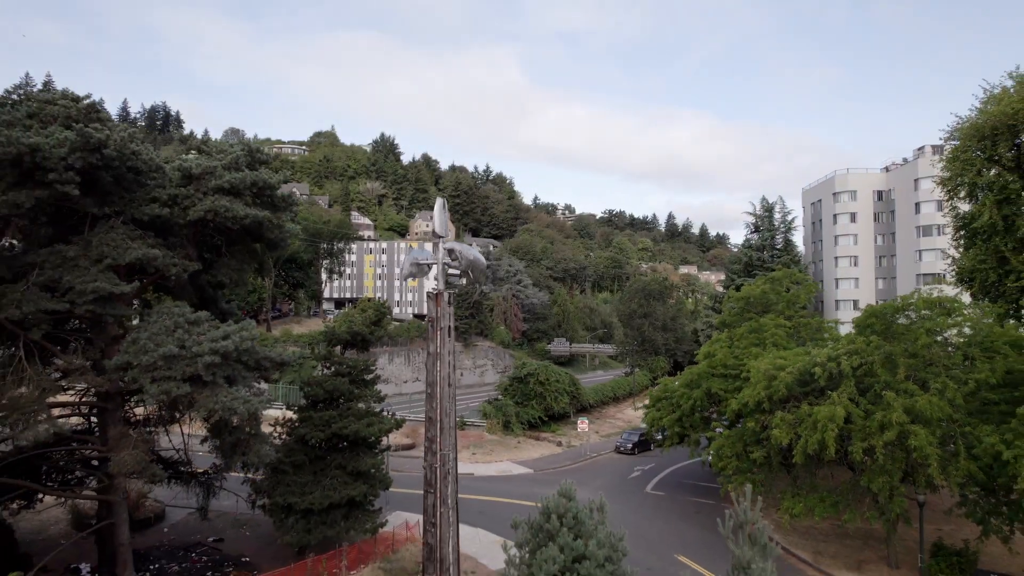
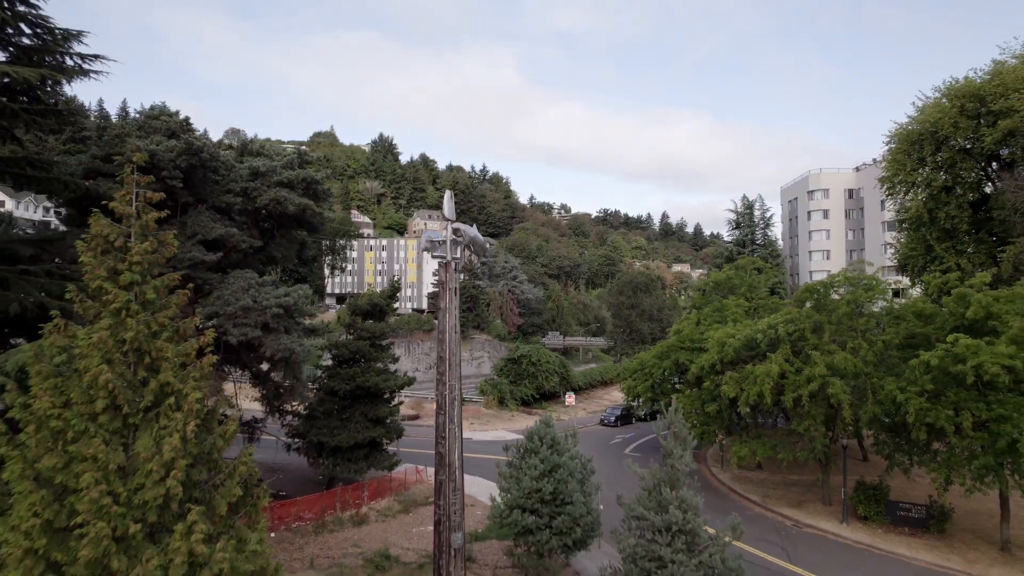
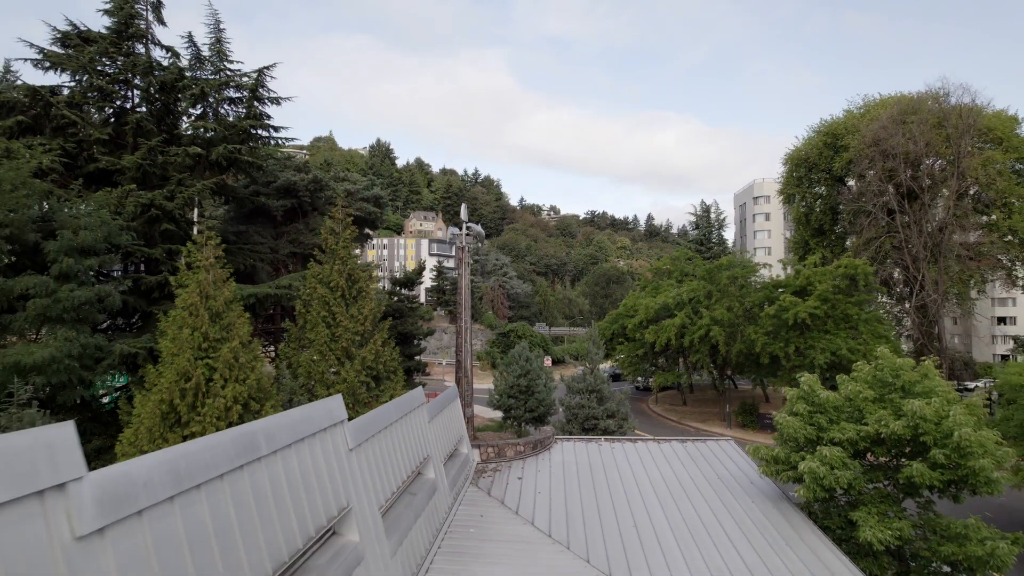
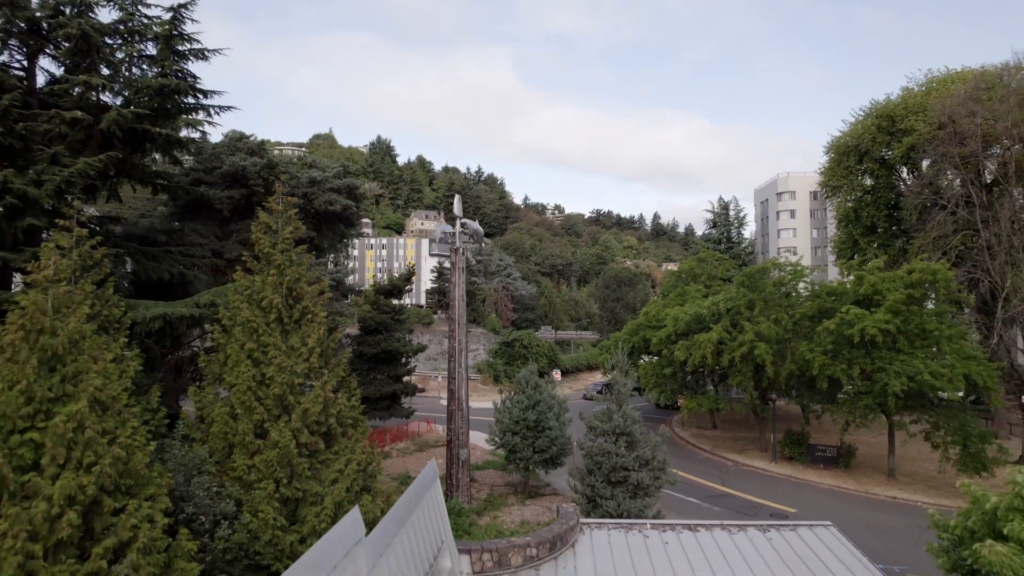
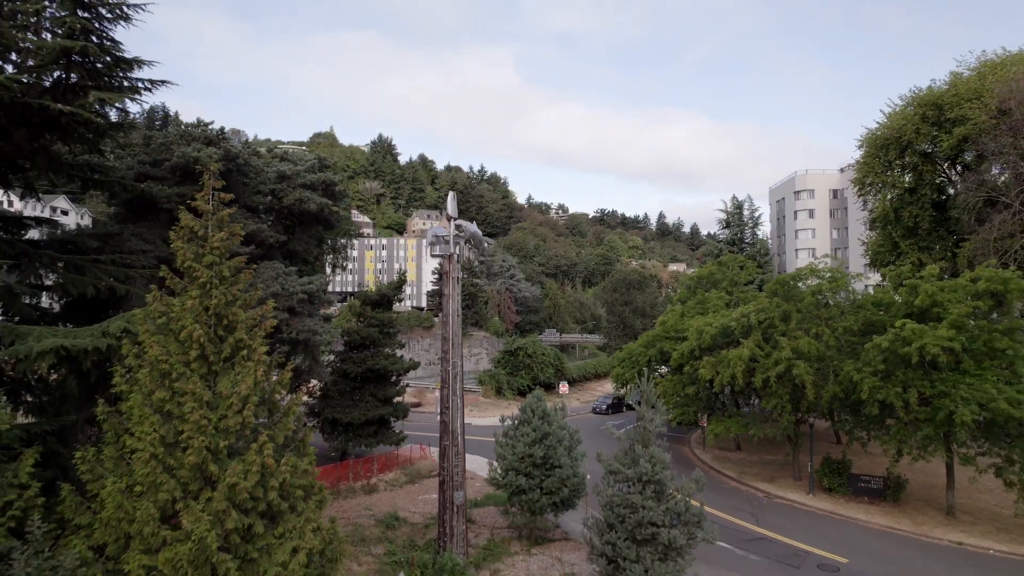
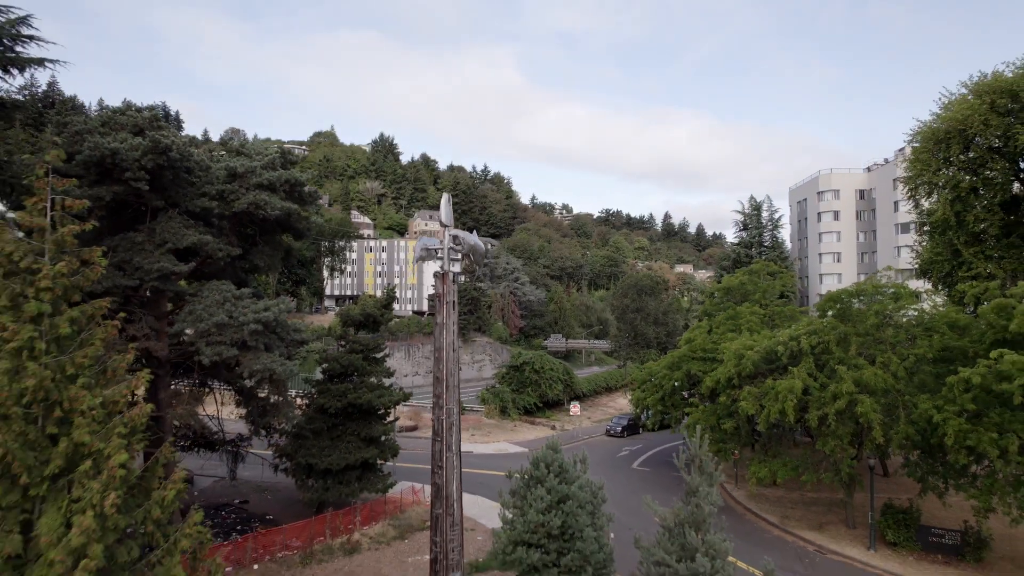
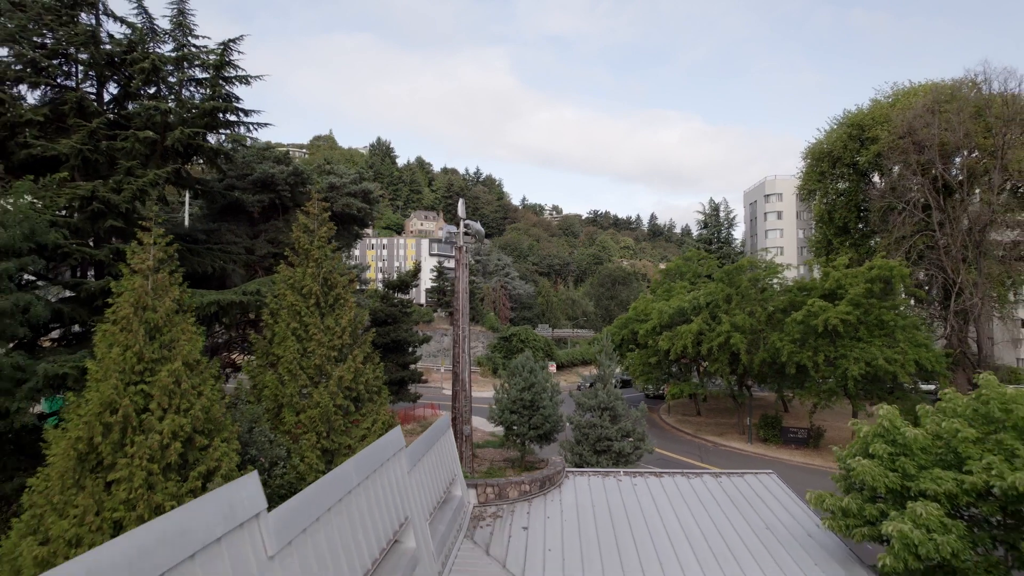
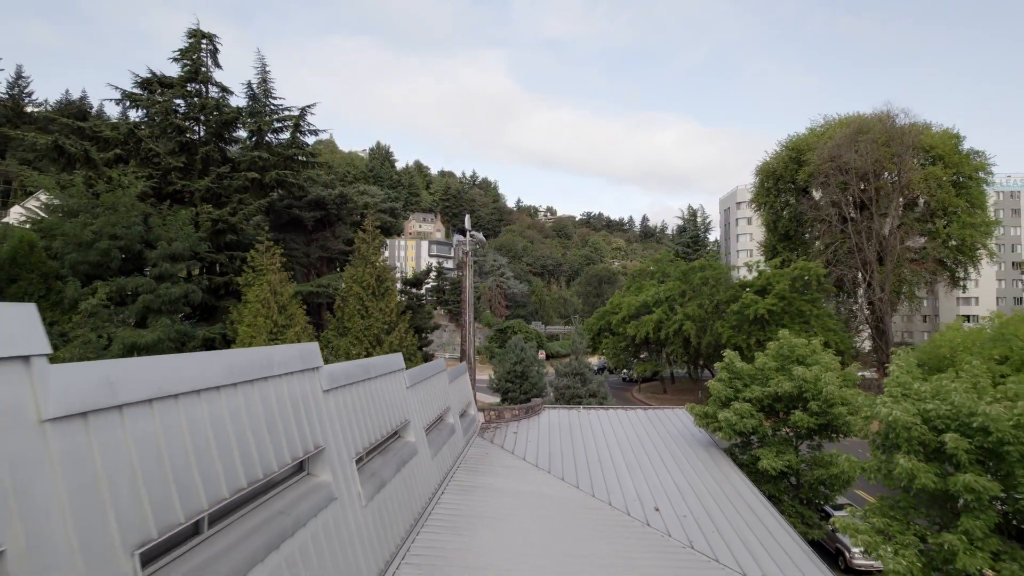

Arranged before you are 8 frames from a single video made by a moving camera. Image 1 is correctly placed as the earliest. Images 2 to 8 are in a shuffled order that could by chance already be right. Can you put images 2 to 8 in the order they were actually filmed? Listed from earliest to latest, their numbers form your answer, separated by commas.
6, 2, 5, 4, 7, 3, 8
